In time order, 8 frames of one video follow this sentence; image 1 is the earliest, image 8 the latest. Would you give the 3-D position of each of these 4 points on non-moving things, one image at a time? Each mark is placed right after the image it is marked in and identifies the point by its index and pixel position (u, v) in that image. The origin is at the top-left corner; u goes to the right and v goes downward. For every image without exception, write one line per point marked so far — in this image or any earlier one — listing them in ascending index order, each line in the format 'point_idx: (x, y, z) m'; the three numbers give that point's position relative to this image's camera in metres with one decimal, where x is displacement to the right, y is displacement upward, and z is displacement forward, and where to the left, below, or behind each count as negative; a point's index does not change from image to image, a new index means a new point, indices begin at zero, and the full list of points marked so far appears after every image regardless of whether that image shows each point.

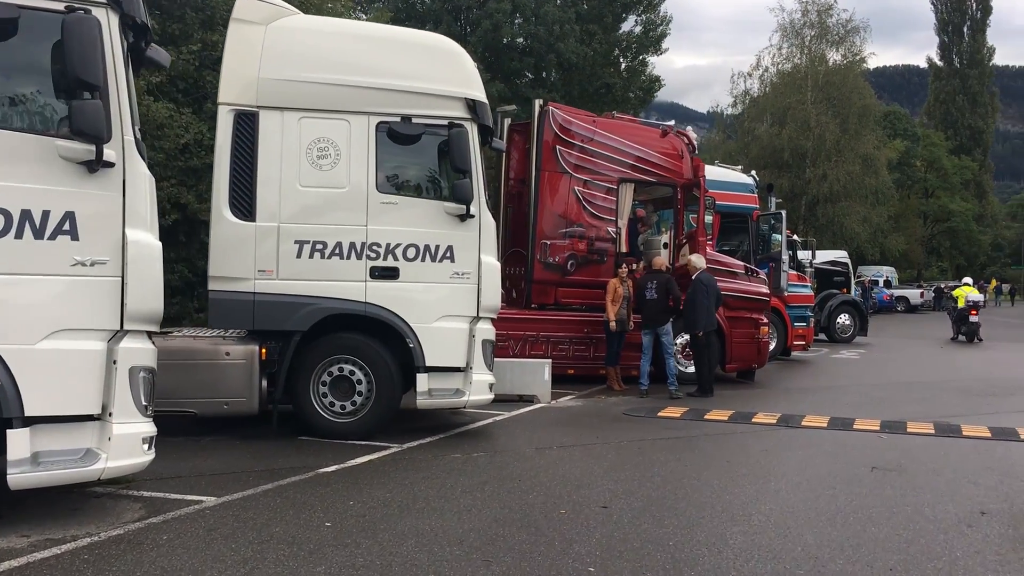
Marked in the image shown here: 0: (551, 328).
0: (+0.4, -0.5, +11.4) m
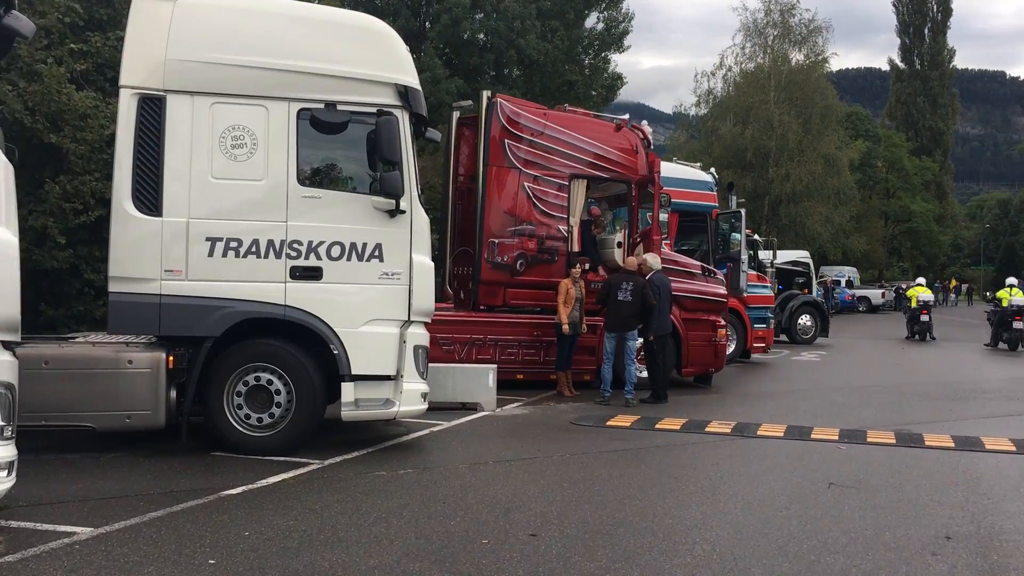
0: (-0.2, -0.5, +10.9) m
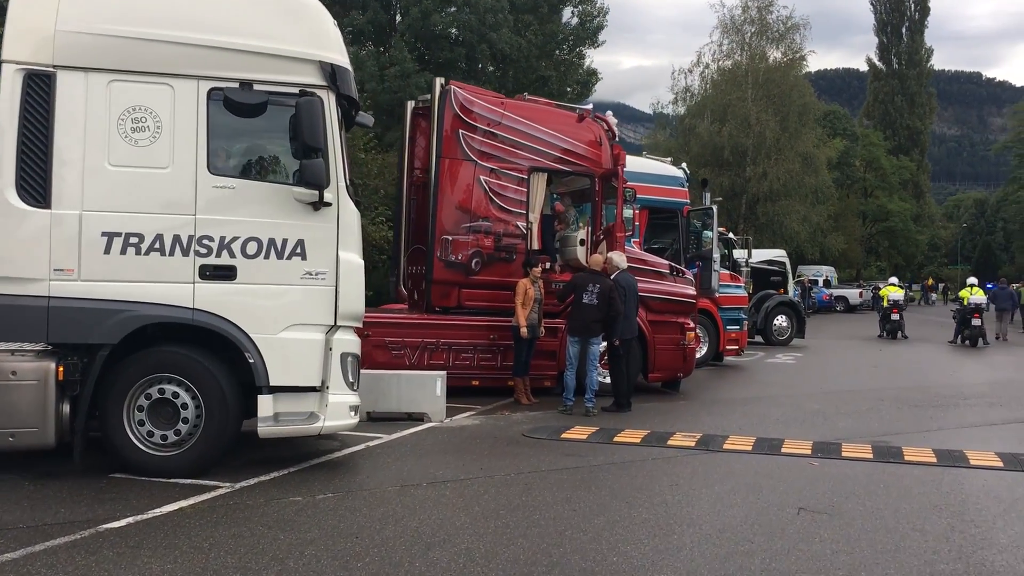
0: (-0.6, -0.5, +10.2) m
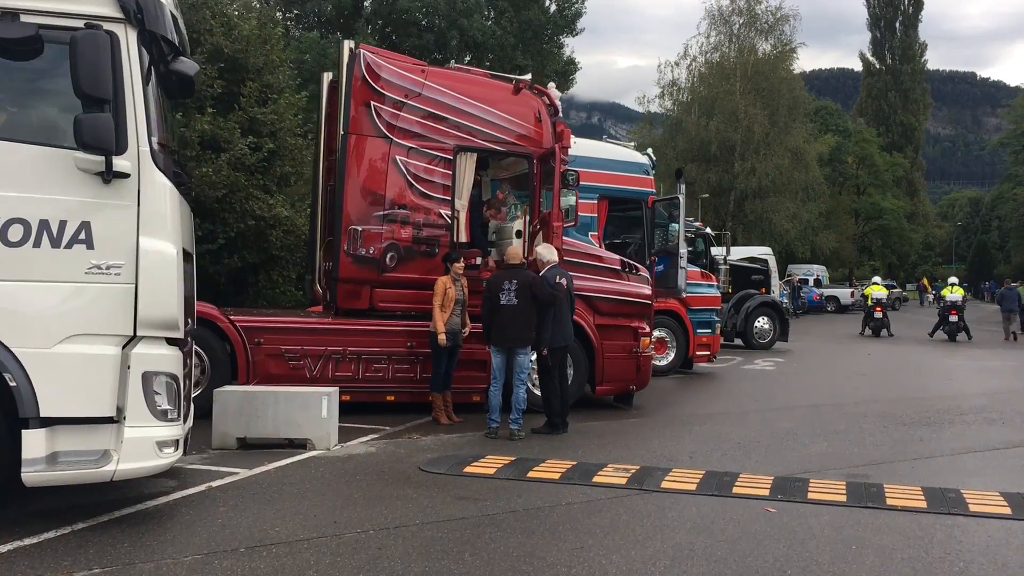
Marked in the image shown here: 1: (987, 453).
0: (-1.3, -0.5, +8.7) m
1: (+3.7, -1.3, +7.6) m
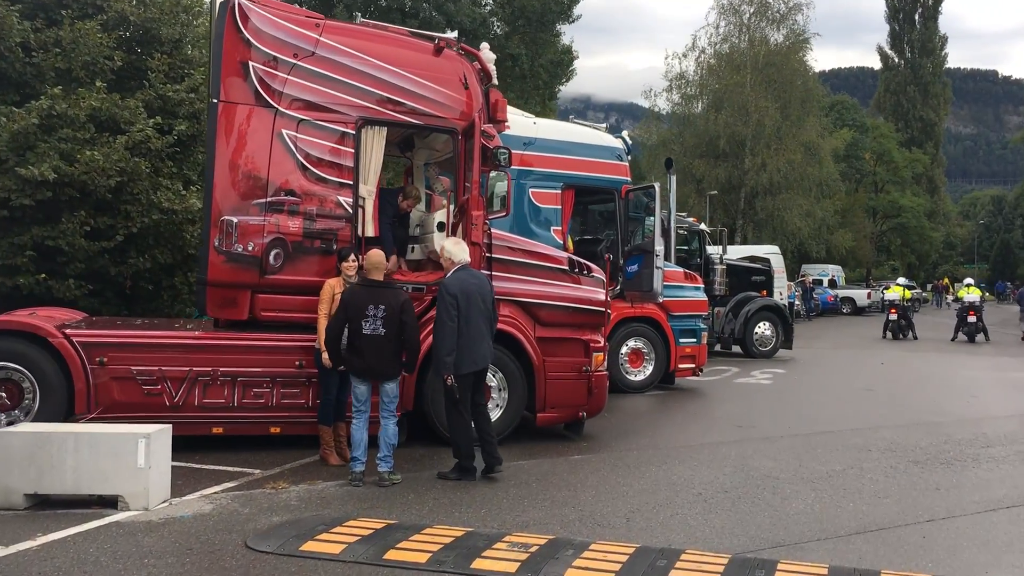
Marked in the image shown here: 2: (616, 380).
0: (-2.0, -0.5, +7.0) m
1: (+3.0, -1.3, +5.8) m
2: (+1.2, -1.1, +11.5) m
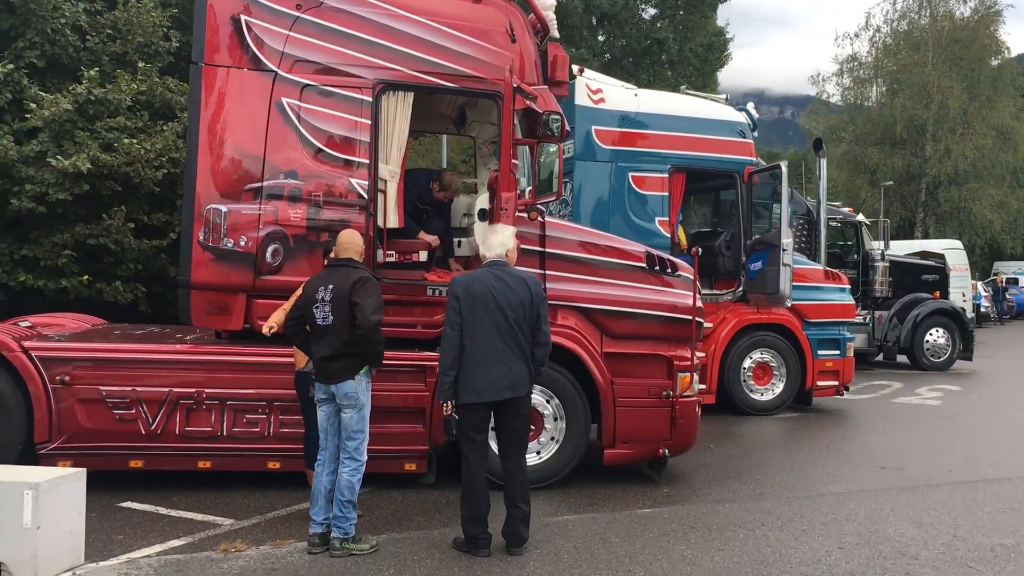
0: (-1.7, -0.5, +5.7) m
1: (+3.0, -1.3, +3.7) m
2: (+2.2, -1.1, +9.6) m
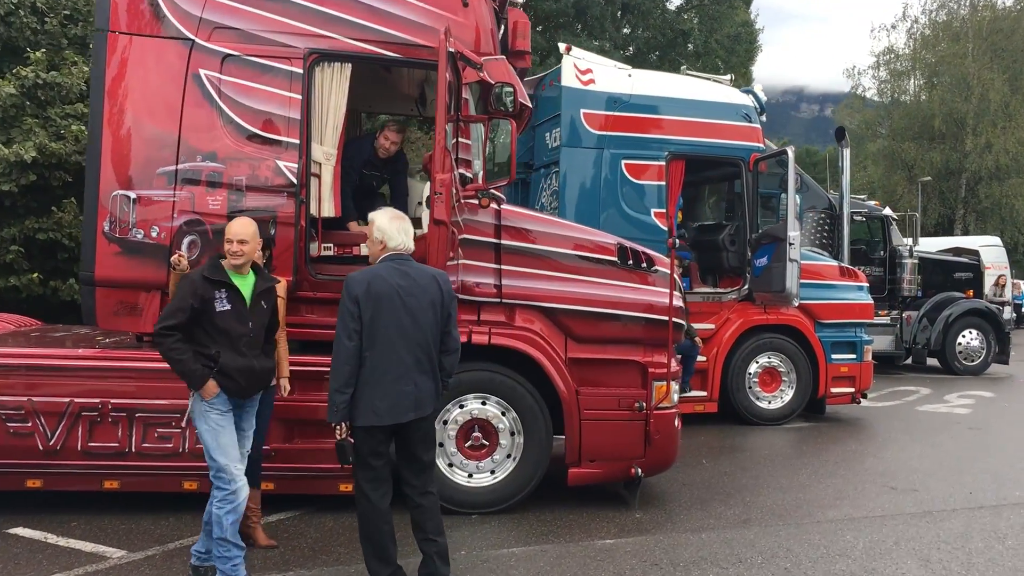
0: (-2.0, -0.5, +5.1) m
1: (+2.7, -1.3, +2.8) m
2: (+2.1, -1.1, +8.8) m
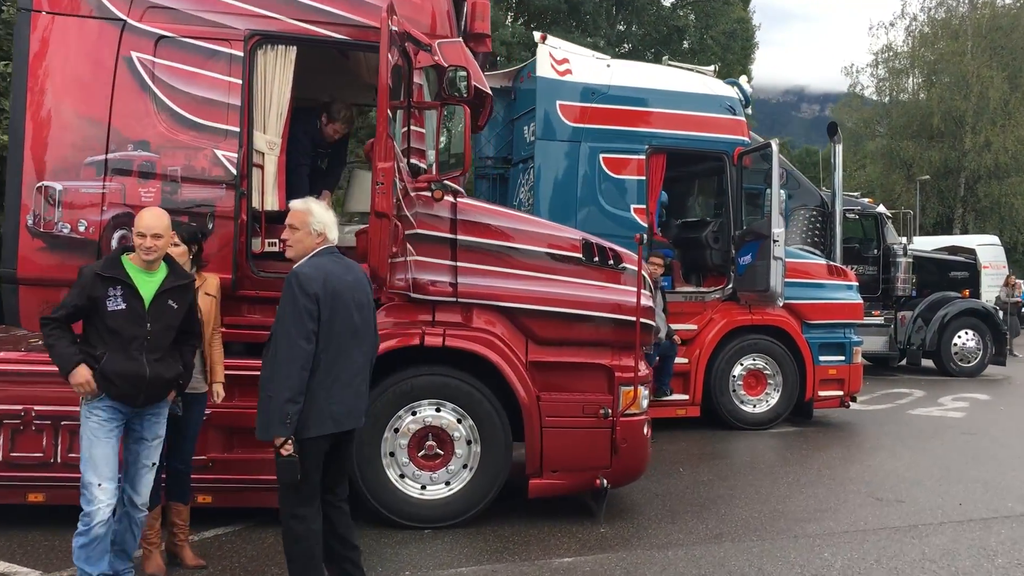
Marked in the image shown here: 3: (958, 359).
0: (-2.2, -0.5, +4.7) m
1: (+2.4, -1.3, +2.5) m
2: (+1.8, -1.1, +8.5) m
3: (+6.1, -1.0, +13.2) m
